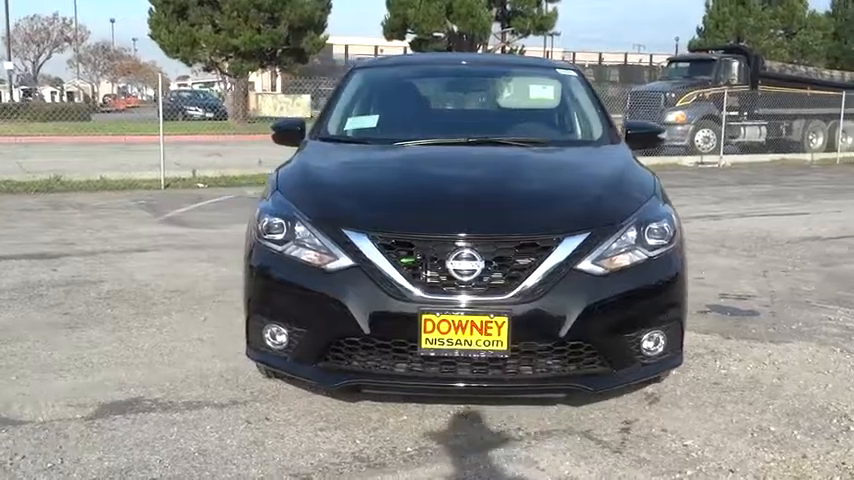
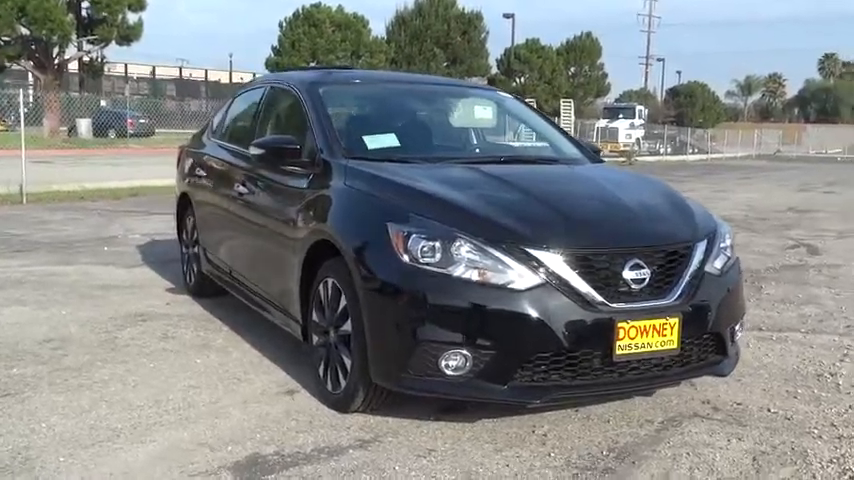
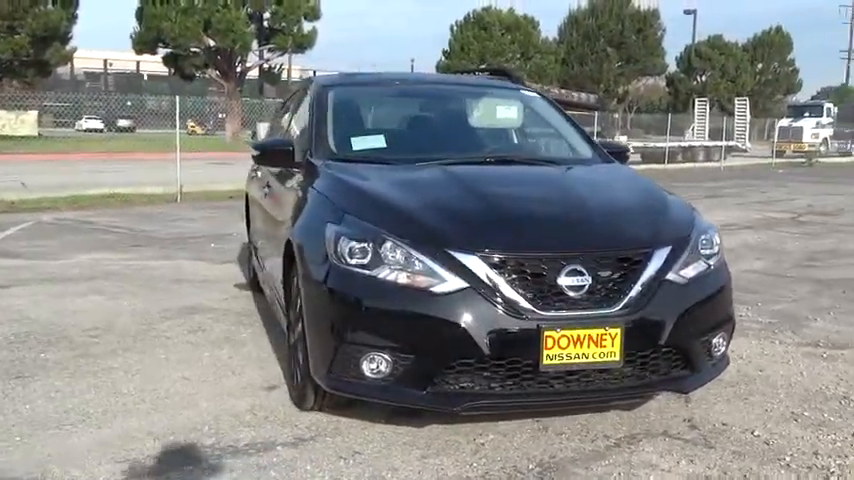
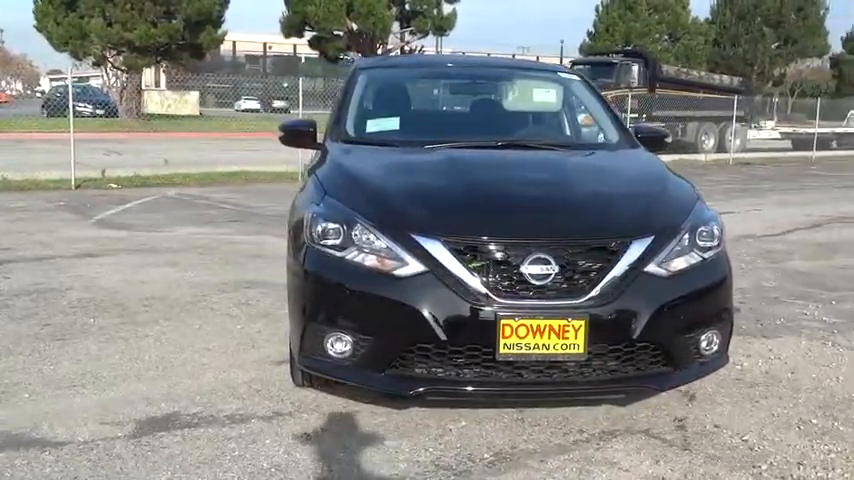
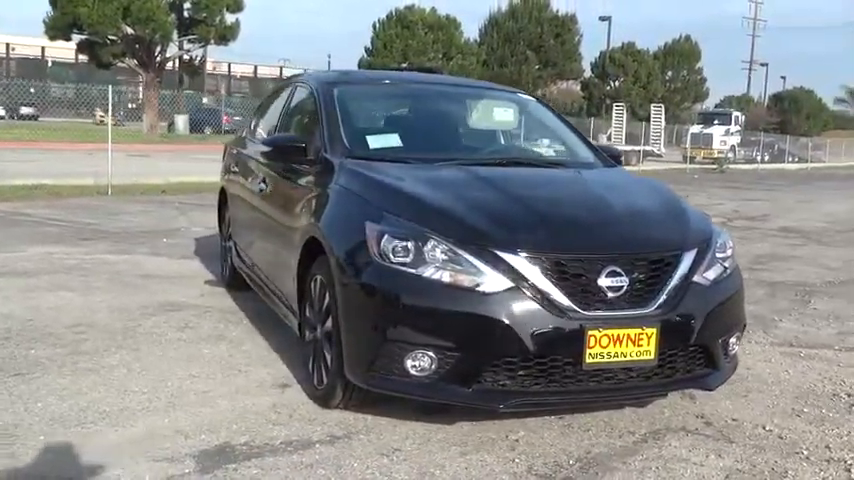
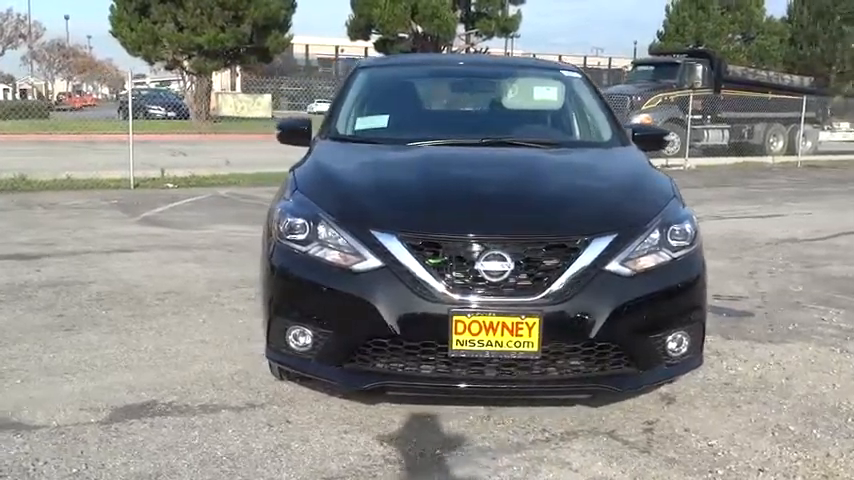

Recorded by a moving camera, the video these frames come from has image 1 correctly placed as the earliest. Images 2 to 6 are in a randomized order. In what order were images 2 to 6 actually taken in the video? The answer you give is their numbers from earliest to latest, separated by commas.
6, 4, 3, 5, 2
